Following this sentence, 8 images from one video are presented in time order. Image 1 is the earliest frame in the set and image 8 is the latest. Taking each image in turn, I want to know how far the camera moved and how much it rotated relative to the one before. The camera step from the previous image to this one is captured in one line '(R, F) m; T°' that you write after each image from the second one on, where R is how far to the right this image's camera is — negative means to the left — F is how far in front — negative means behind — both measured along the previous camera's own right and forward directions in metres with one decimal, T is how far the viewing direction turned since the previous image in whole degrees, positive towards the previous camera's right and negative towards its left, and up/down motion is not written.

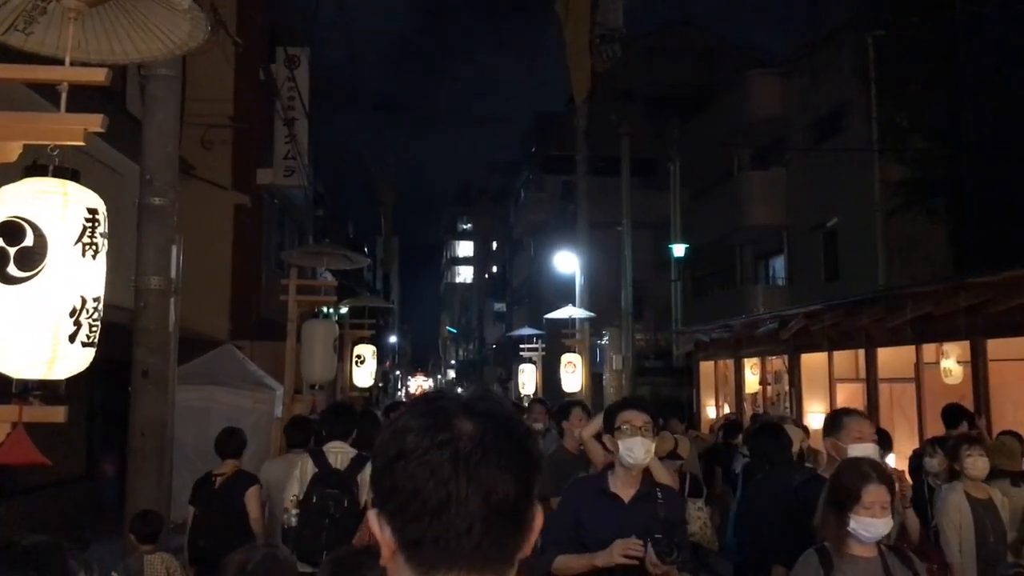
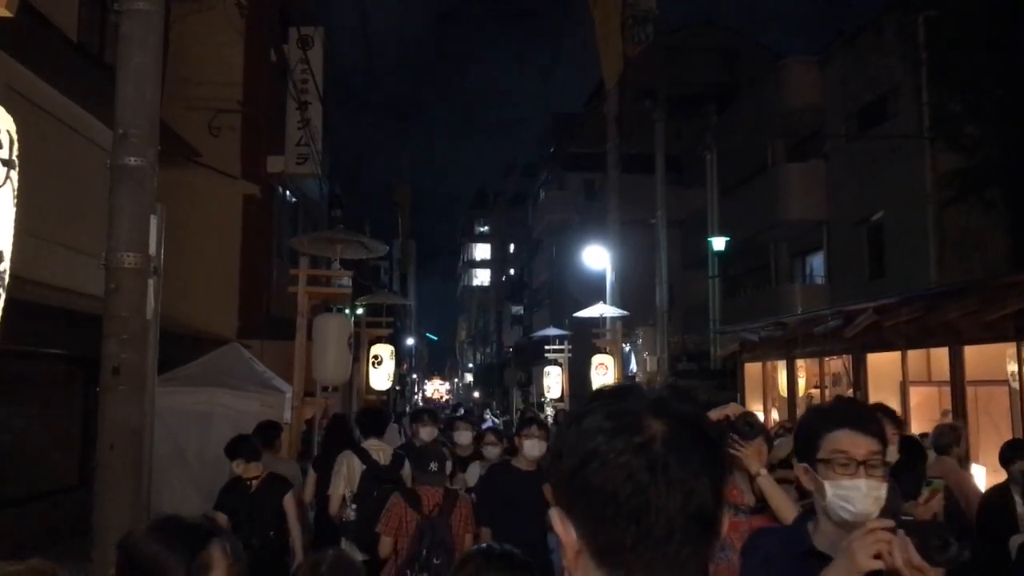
(-0.2, +1.2) m; -1°
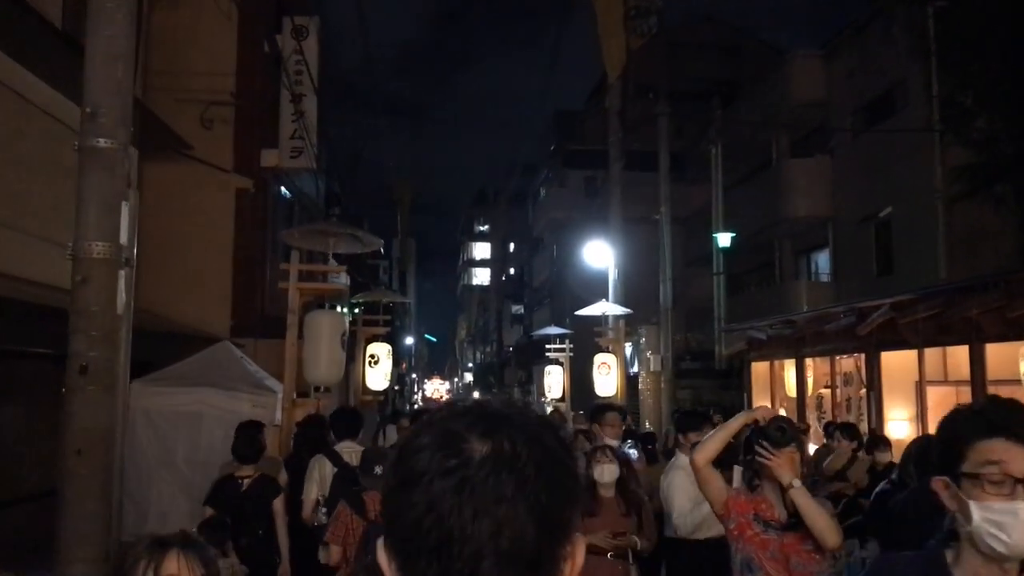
(0.0, +0.4) m; 0°
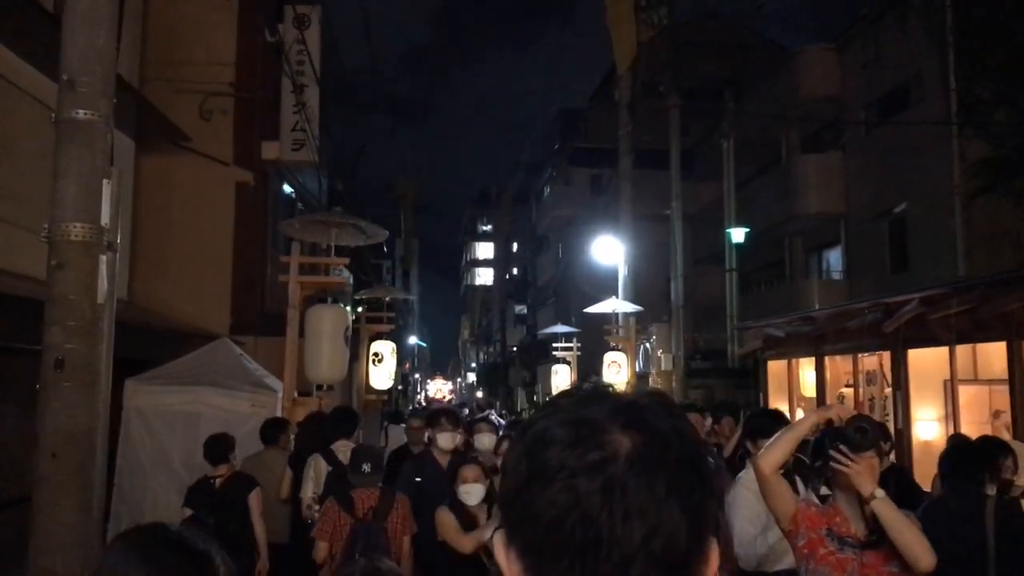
(-0.1, +0.5) m; 0°
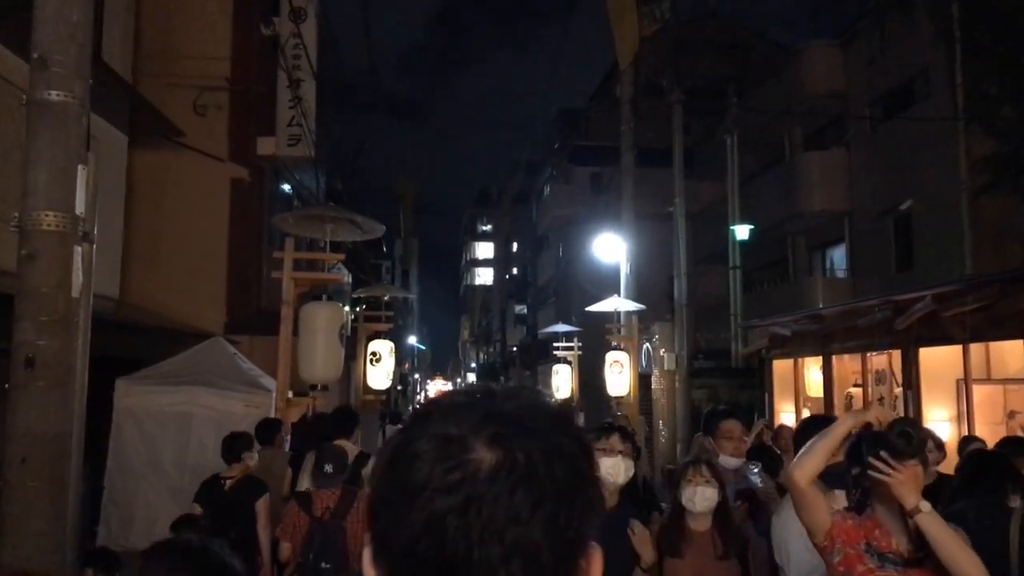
(0.0, +0.3) m; 0°
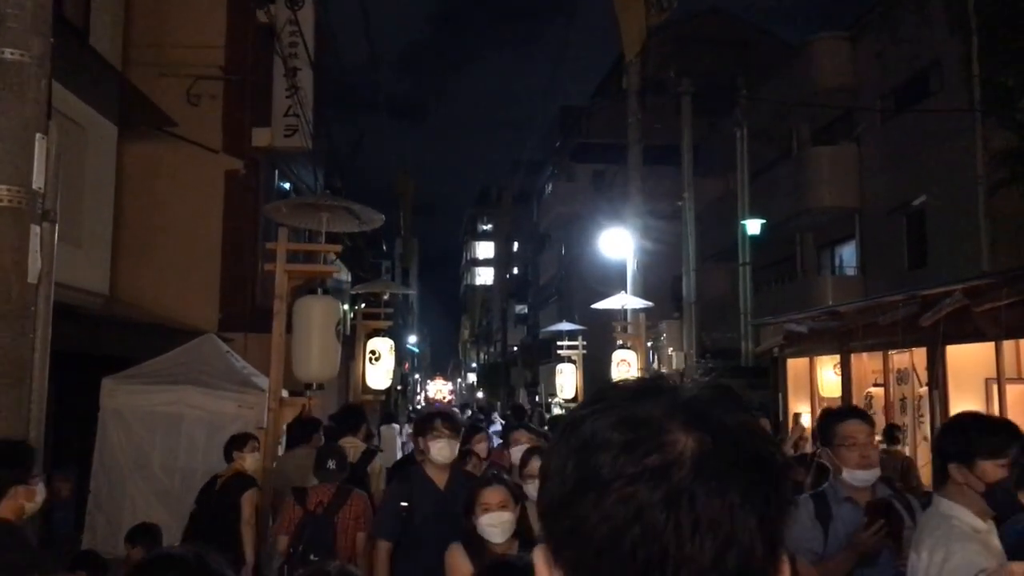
(-0.1, +0.5) m; 0°
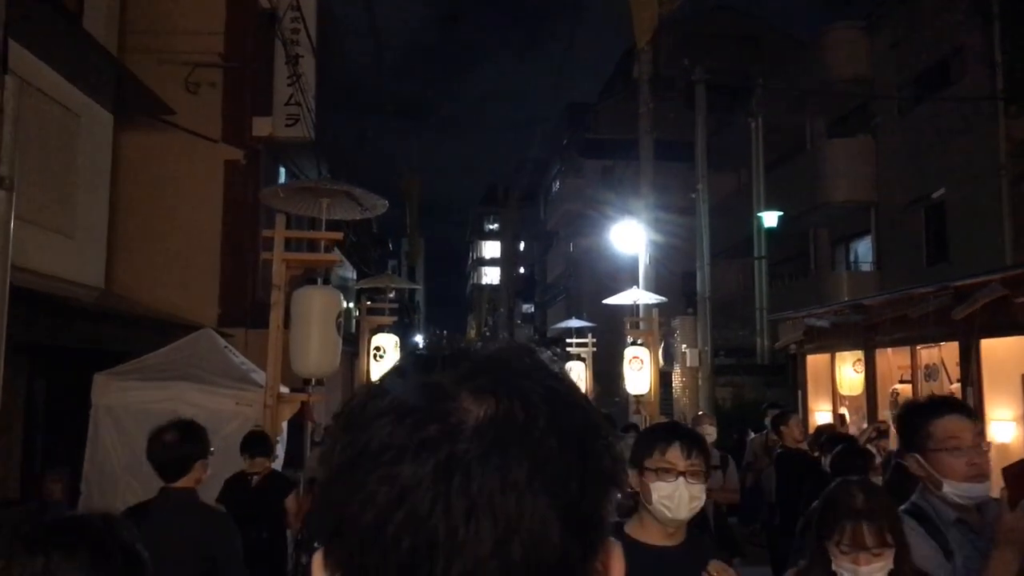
(0.0, +0.5) m; 0°
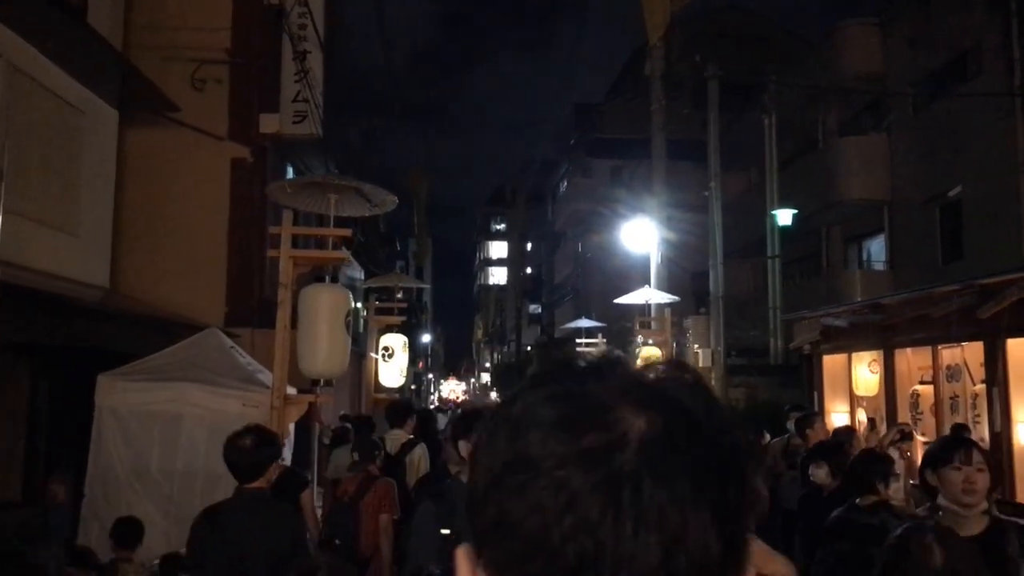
(-0.1, +0.2) m; 0°
